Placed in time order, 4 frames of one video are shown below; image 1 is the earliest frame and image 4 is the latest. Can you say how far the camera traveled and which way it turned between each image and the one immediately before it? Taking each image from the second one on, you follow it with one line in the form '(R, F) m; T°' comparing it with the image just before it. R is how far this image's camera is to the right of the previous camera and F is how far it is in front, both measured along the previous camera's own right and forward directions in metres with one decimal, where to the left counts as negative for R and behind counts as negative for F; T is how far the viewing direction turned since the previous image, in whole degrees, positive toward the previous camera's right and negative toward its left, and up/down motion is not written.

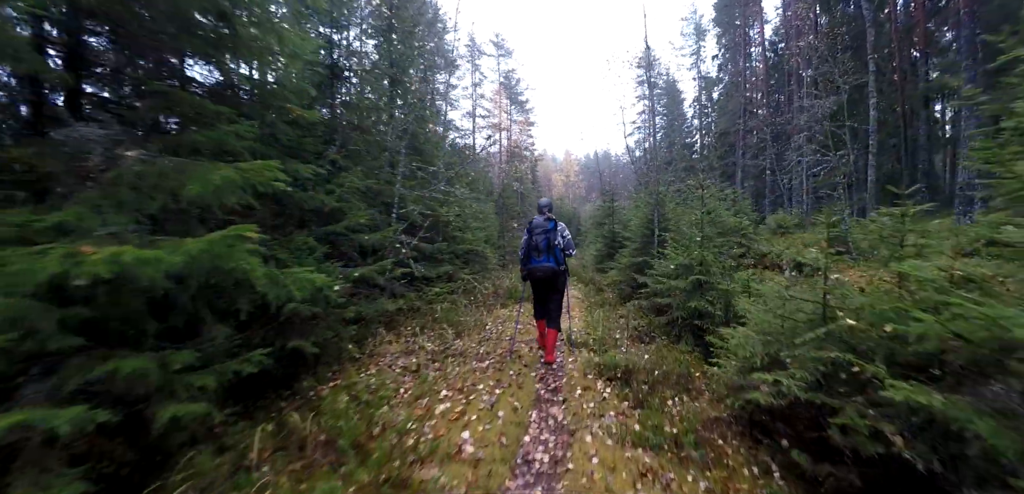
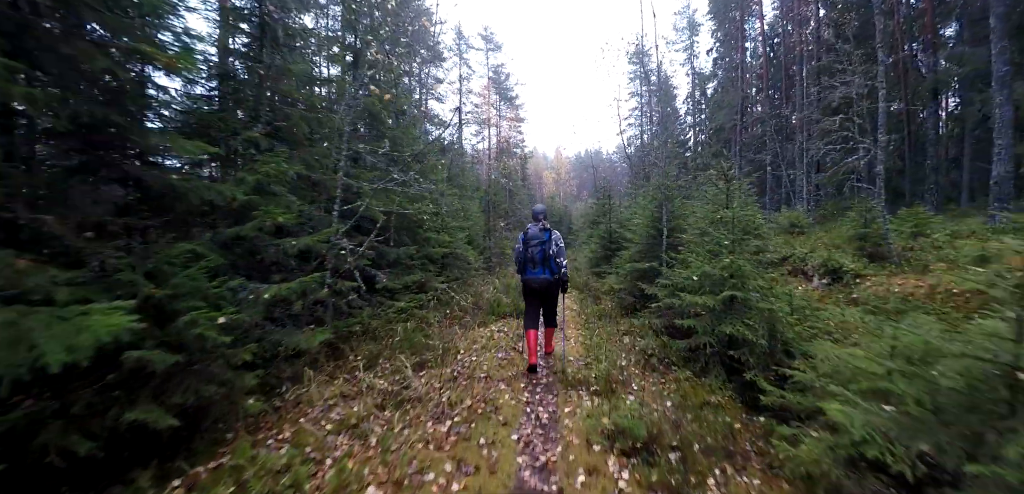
(+0.2, +1.7) m; +2°
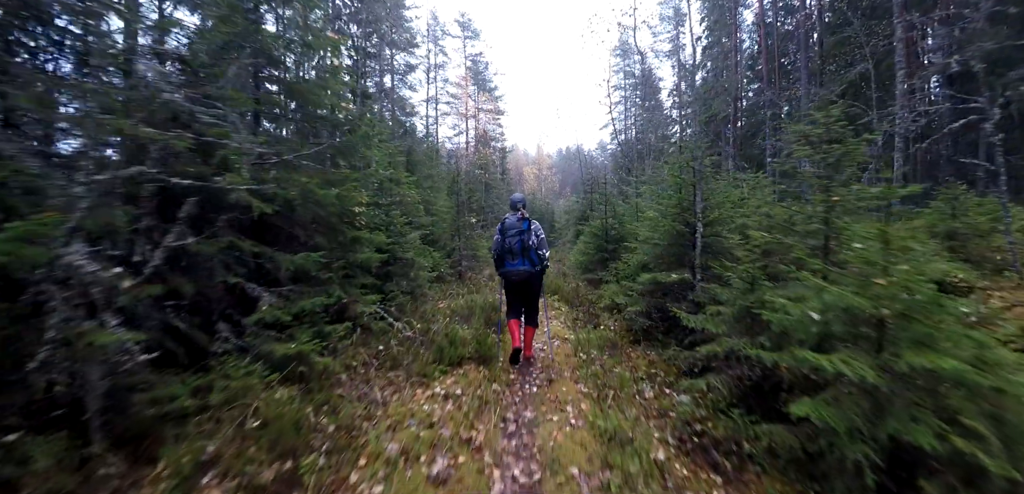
(+0.3, +2.8) m; +3°
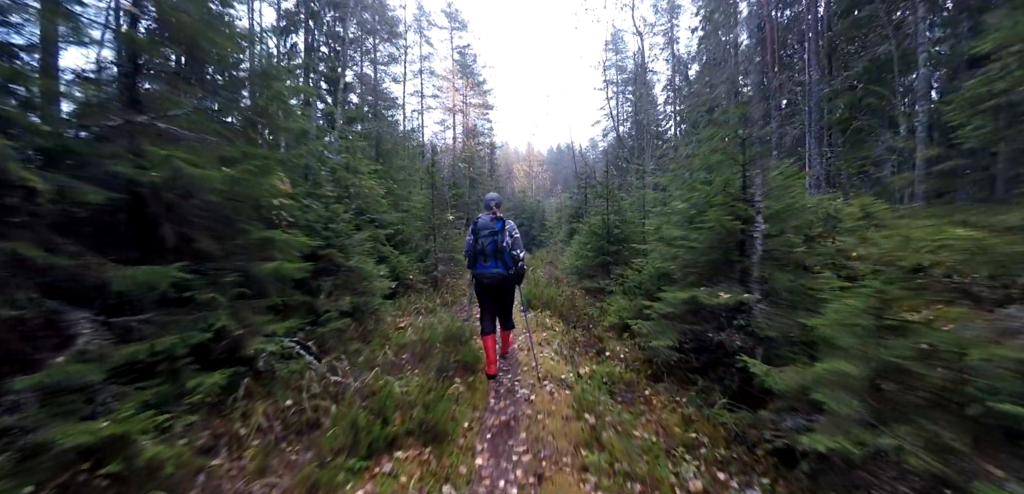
(+0.3, +1.9) m; +2°
